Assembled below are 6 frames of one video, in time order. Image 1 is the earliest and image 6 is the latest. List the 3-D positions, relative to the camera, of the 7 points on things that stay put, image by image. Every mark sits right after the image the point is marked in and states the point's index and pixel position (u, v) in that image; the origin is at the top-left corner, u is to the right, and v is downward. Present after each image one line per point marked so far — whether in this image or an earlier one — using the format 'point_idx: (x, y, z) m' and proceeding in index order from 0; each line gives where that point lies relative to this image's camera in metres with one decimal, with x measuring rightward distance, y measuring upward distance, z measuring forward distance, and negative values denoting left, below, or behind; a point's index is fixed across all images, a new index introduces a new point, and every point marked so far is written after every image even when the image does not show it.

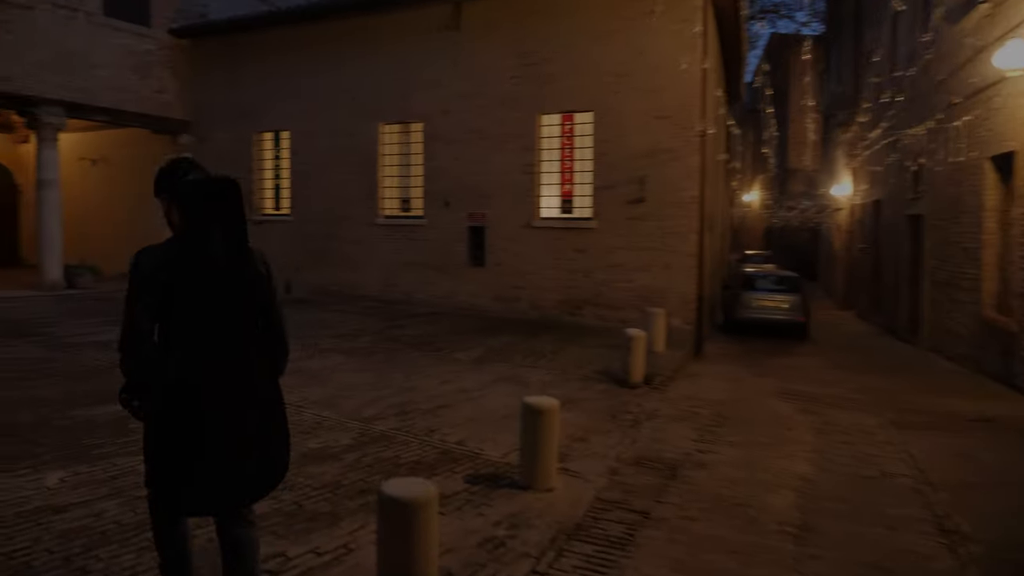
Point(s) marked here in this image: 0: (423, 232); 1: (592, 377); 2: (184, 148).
0: (-1.5, +1.0, +13.9) m
1: (+0.8, -0.9, +8.4) m
2: (-6.8, +2.9, +17.1) m
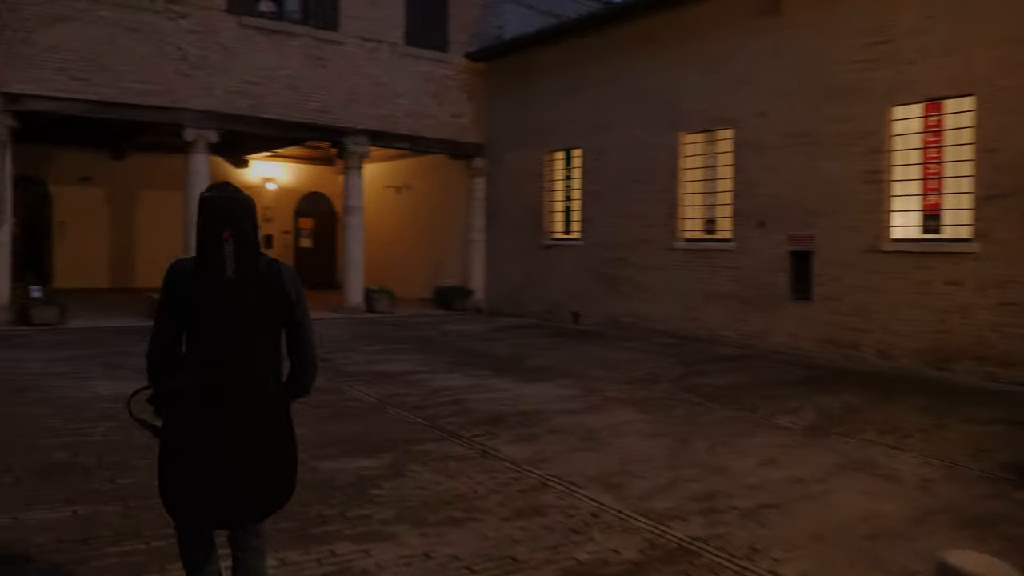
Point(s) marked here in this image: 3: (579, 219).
0: (+3.1, +0.4, +11.6) m
1: (+3.4, -1.3, +5.6) m
2: (-0.7, +2.4, +16.5) m
3: (+1.2, +1.2, +14.6) m
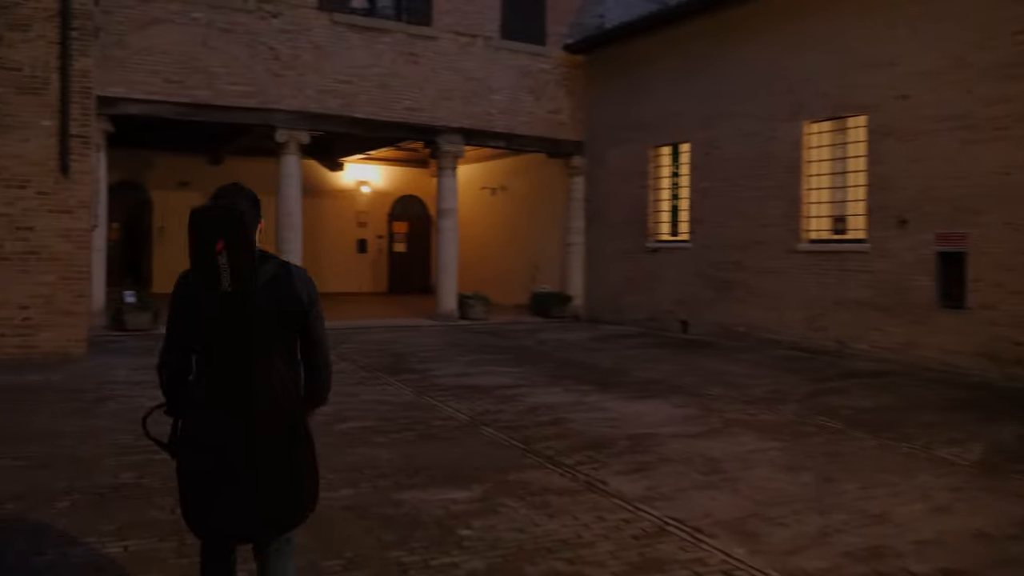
0: (+4.5, +0.3, +10.2) m
1: (+4.0, -1.3, +4.3) m
2: (+1.2, +2.2, +15.6) m
3: (+2.9, +1.1, +13.5) m
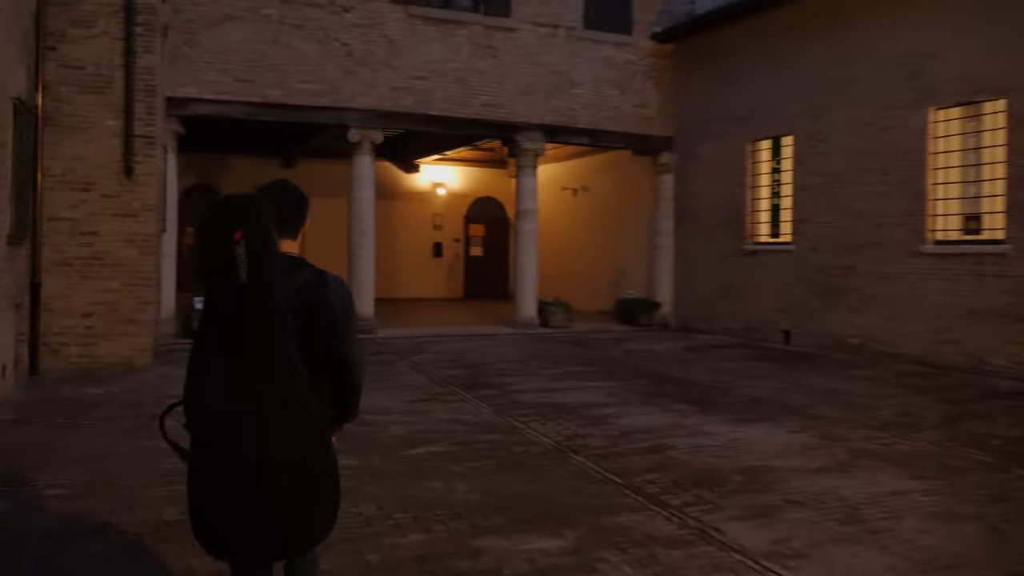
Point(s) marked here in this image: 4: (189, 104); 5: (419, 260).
0: (+5.4, +0.3, +8.9) m
1: (+4.4, -1.4, +3.0) m
2: (+2.7, +2.1, +14.6) m
3: (+4.2, +1.0, +12.3) m
4: (-4.6, +2.6, +11.6) m
5: (-2.2, +0.7, +19.3) m
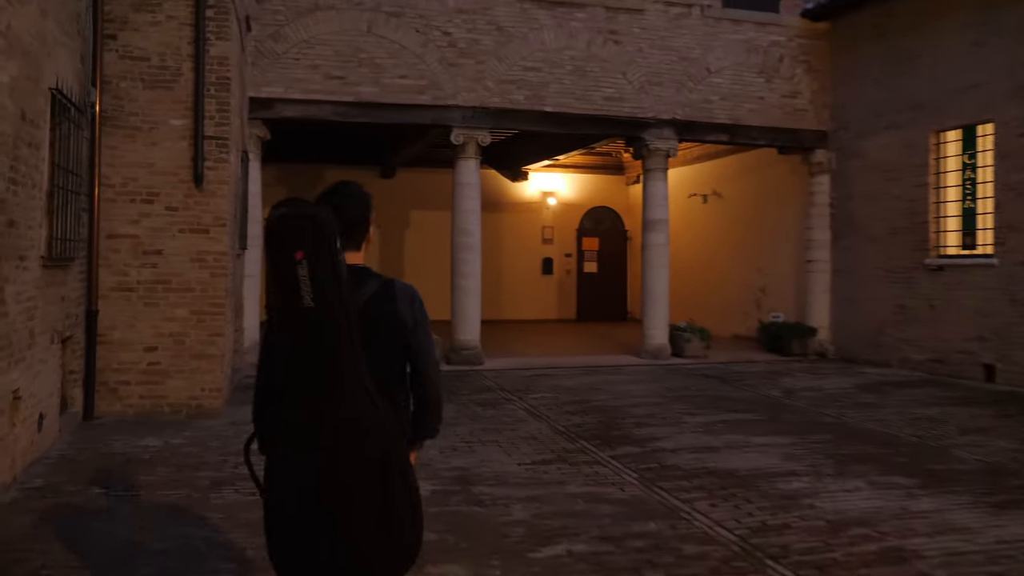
0: (+6.7, 0.0, +6.4) m
1: (+4.9, -1.5, +0.7) m
2: (+4.6, +1.8, +12.4) m
3: (+5.8, +0.7, +9.9) m
4: (-3.0, +2.3, +10.4) m
5: (+0.3, +0.2, +17.6) m
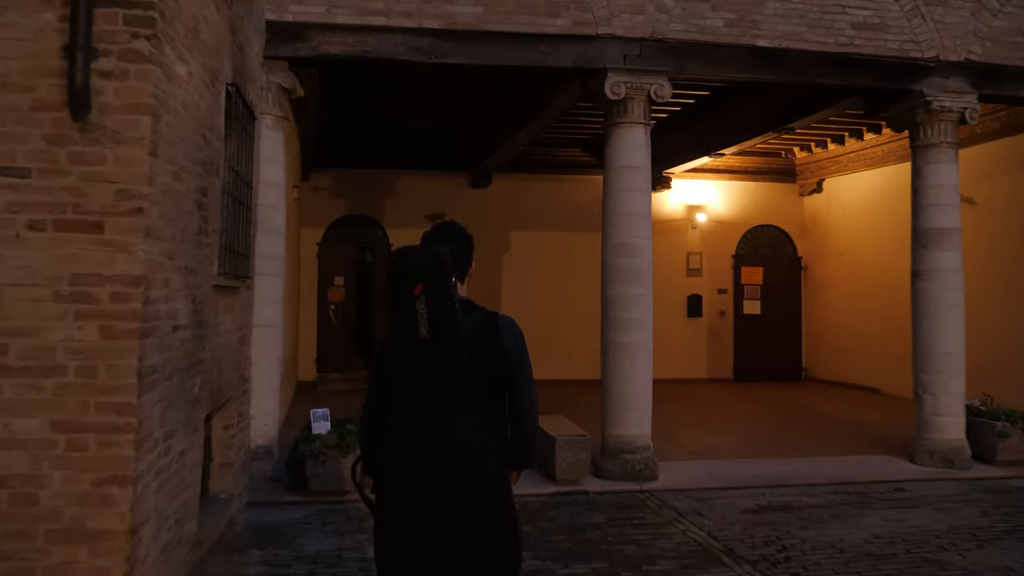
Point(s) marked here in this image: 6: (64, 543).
0: (+7.8, -0.2, +1.2) m
1: (+5.5, -1.5, -4.5) m
2: (+6.3, +1.3, +7.4) m
3: (+7.2, +0.4, +4.8) m
4: (-1.5, +1.9, +6.1) m
5: (+2.5, -0.5, +12.9) m
6: (-1.7, -0.9, +3.0) m
